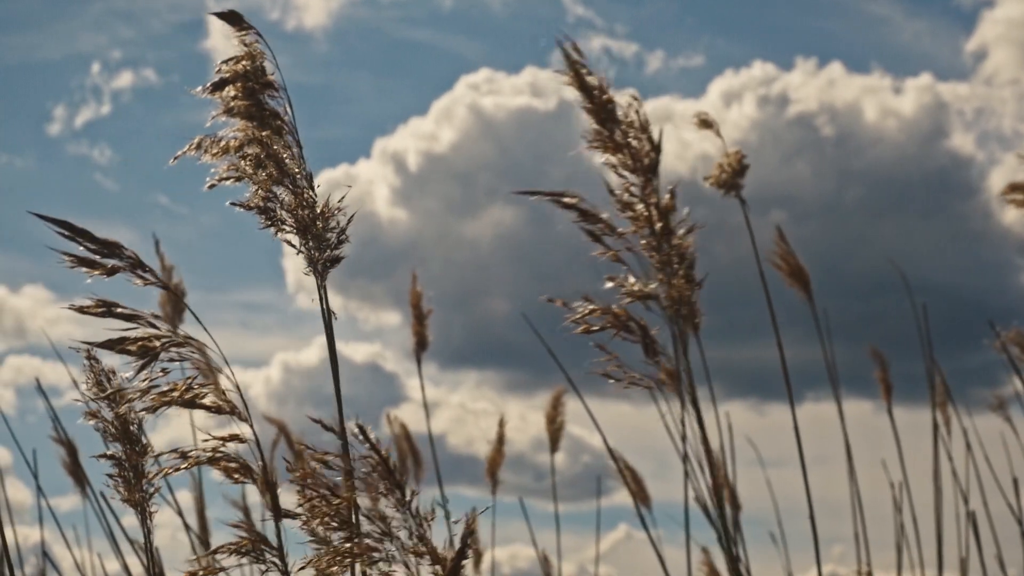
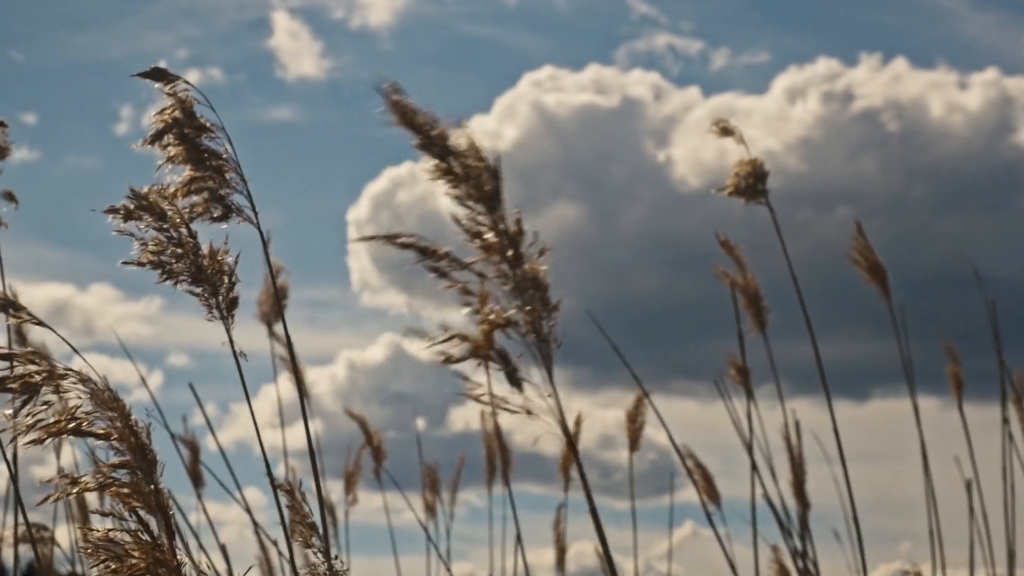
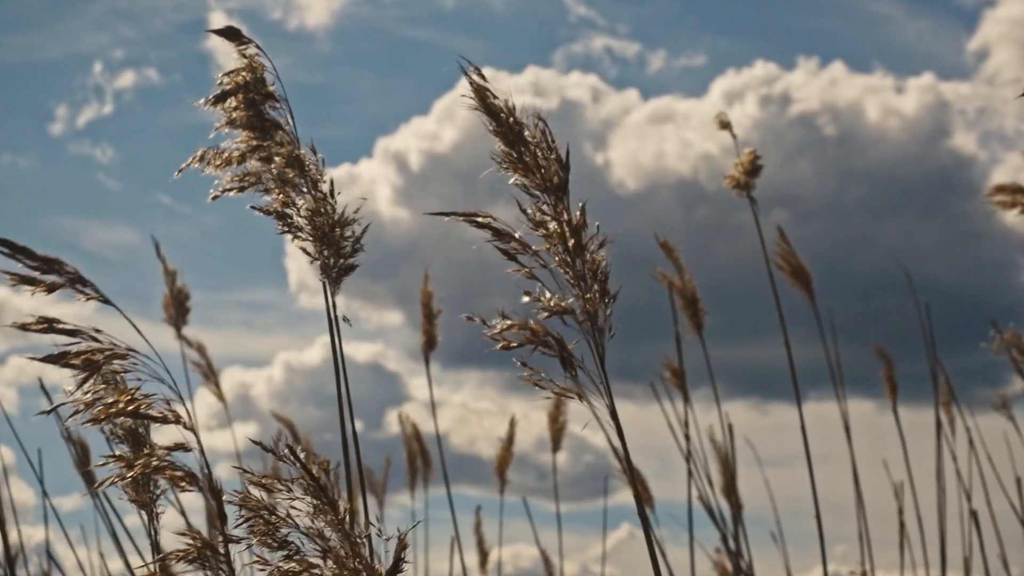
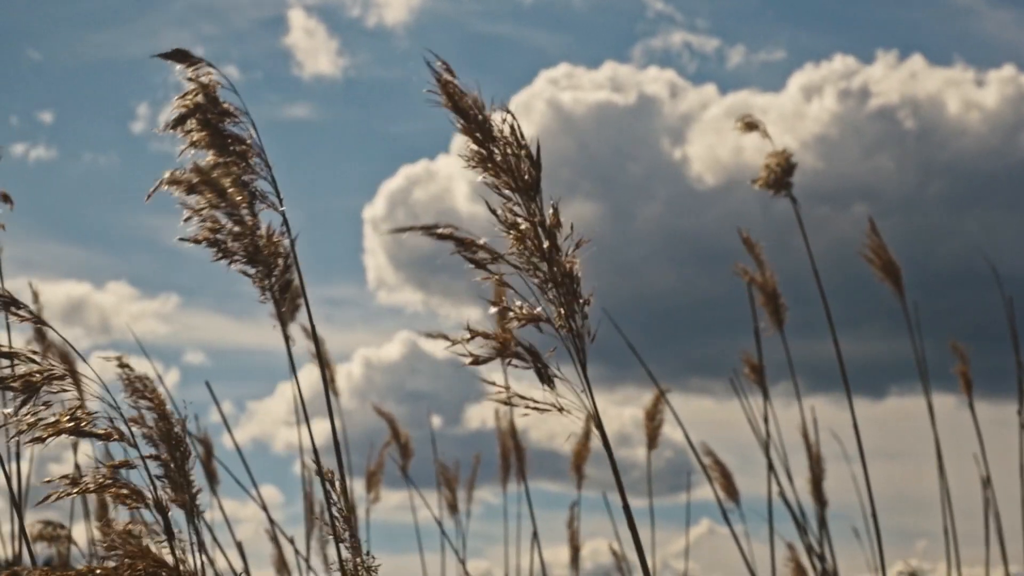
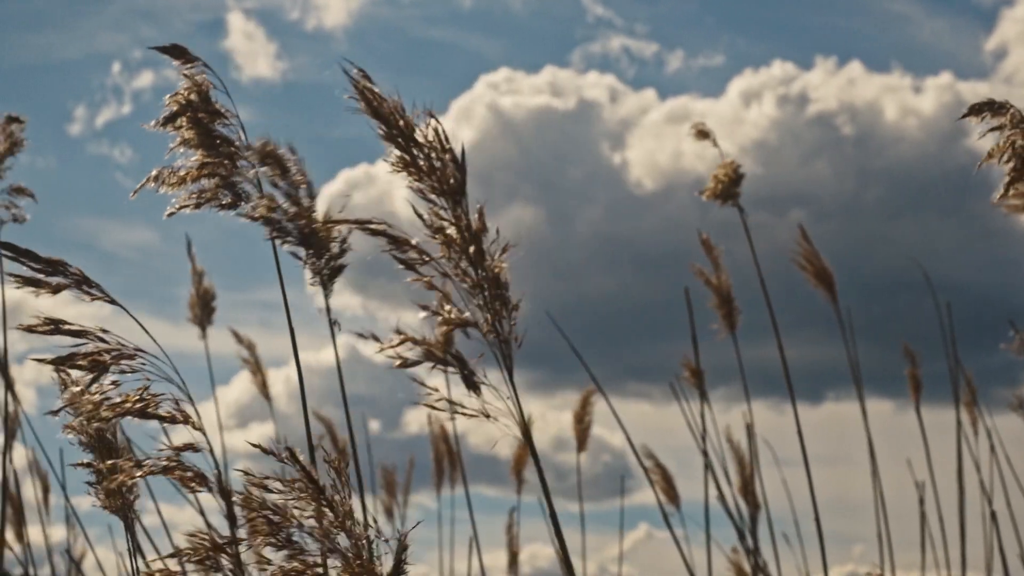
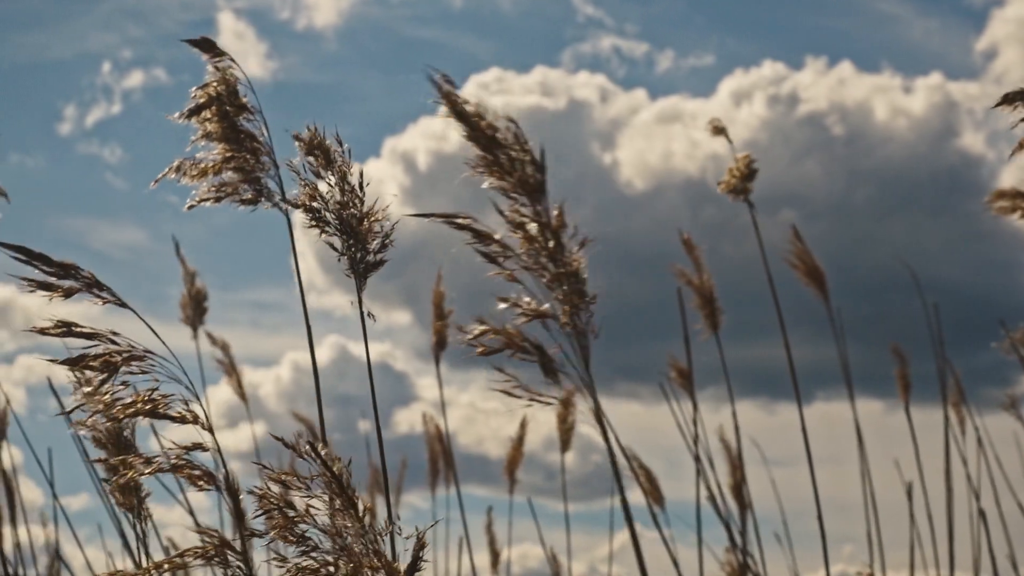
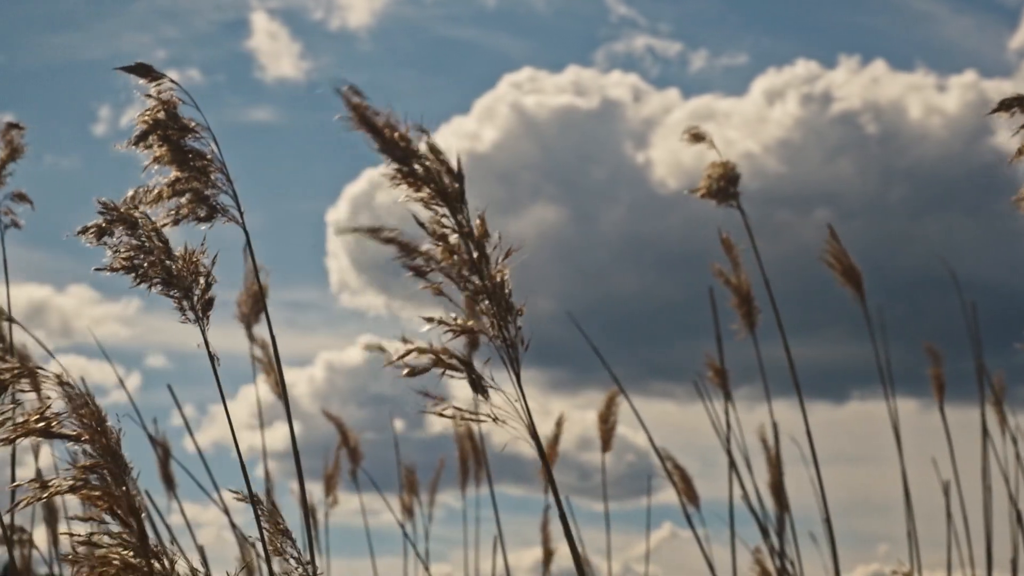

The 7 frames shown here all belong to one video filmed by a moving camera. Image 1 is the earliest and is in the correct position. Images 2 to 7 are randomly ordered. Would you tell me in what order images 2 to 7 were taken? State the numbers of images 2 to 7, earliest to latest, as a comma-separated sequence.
3, 6, 5, 7, 2, 4
